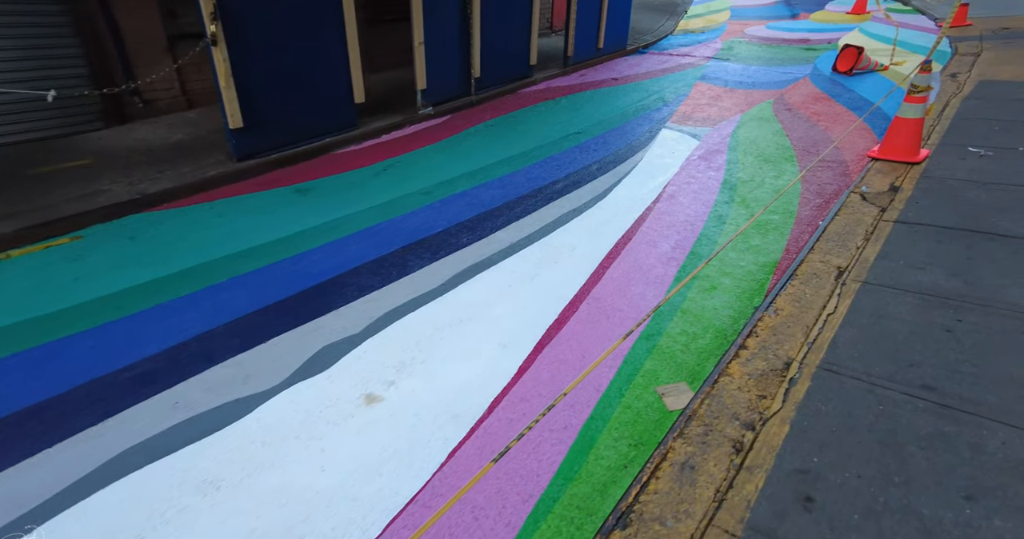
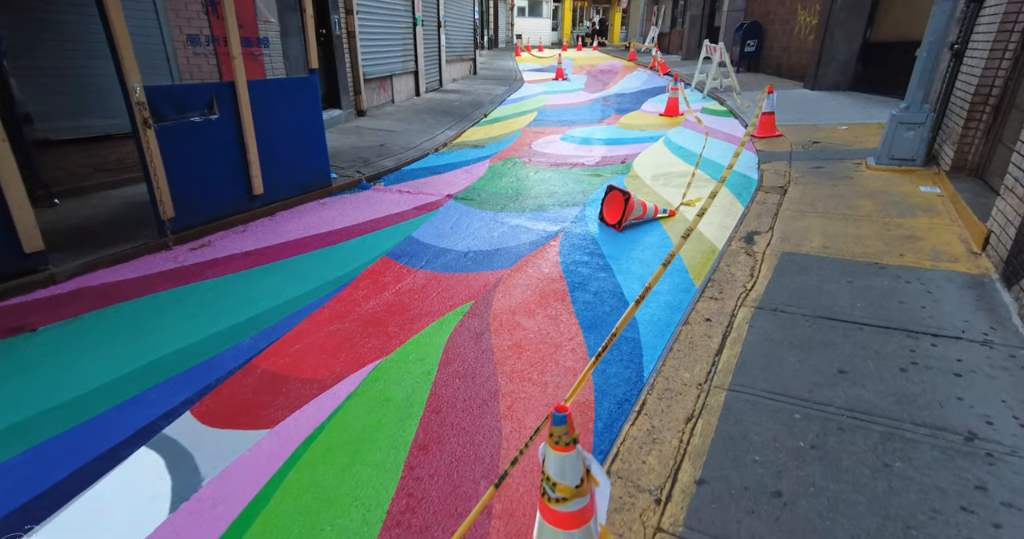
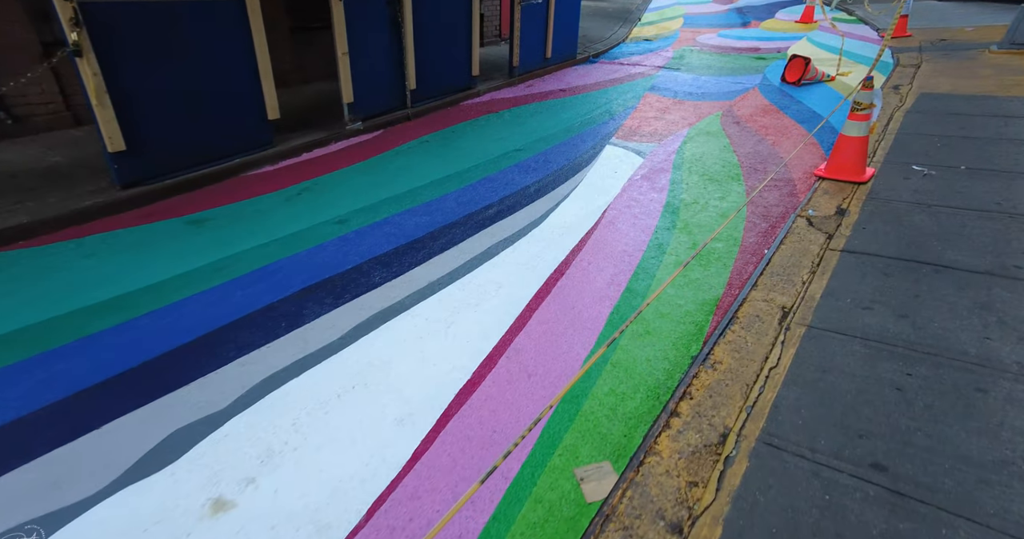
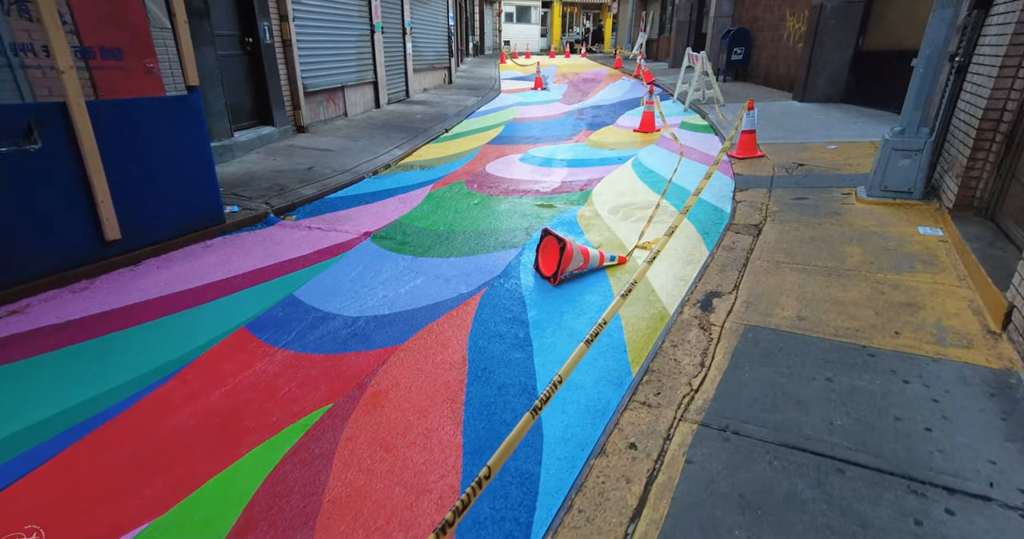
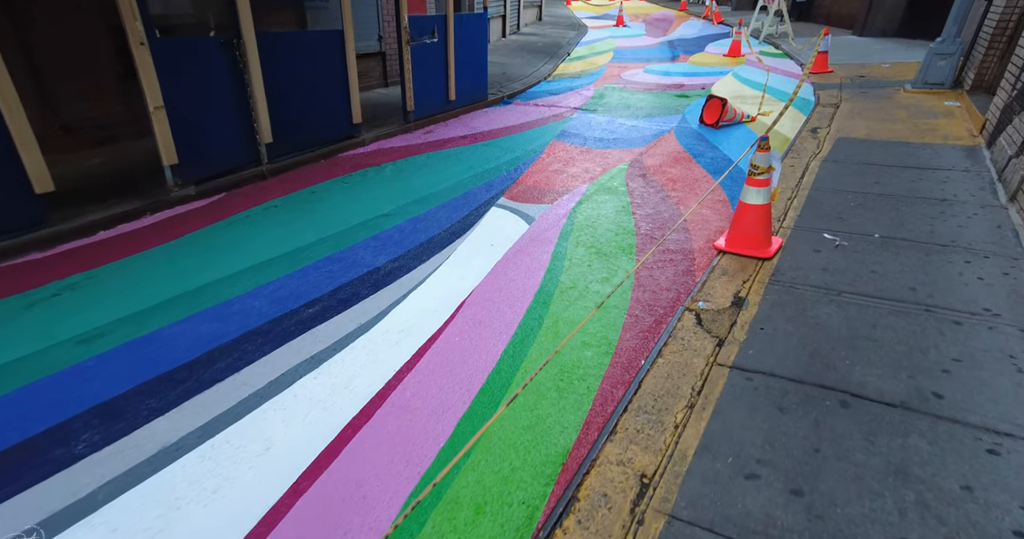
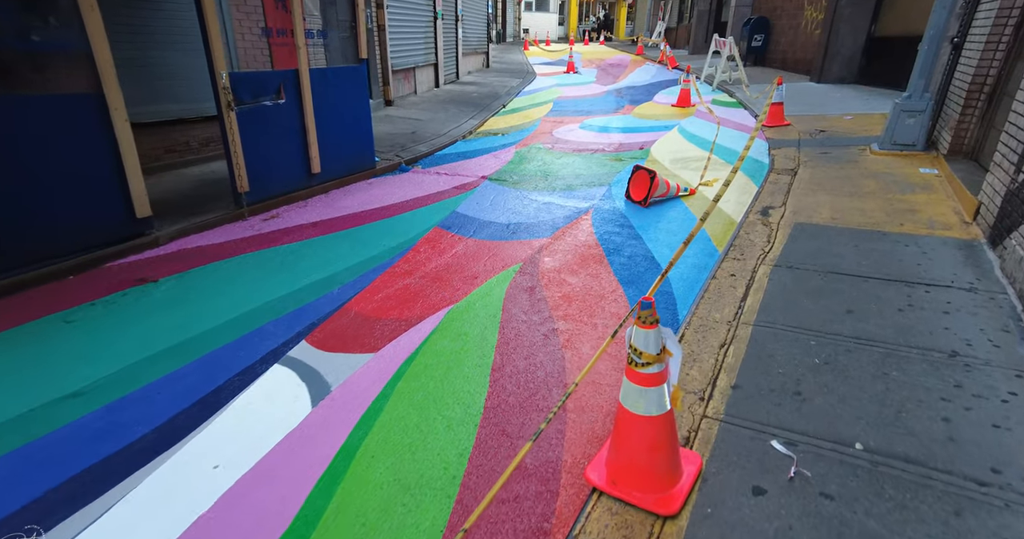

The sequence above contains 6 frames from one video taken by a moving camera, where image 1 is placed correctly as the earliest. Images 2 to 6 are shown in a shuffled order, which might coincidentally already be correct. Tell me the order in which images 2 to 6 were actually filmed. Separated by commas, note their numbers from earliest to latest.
3, 5, 6, 2, 4
